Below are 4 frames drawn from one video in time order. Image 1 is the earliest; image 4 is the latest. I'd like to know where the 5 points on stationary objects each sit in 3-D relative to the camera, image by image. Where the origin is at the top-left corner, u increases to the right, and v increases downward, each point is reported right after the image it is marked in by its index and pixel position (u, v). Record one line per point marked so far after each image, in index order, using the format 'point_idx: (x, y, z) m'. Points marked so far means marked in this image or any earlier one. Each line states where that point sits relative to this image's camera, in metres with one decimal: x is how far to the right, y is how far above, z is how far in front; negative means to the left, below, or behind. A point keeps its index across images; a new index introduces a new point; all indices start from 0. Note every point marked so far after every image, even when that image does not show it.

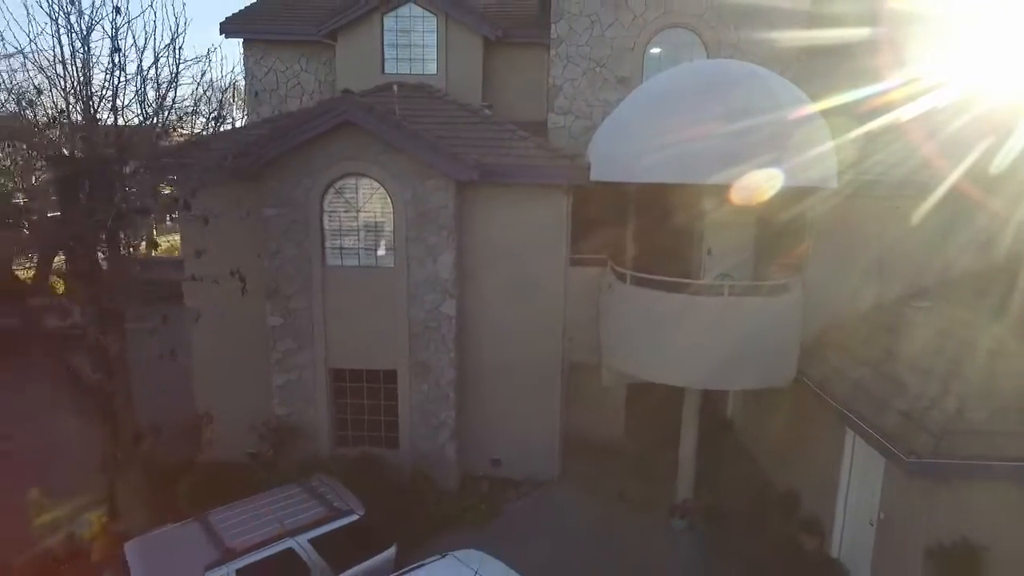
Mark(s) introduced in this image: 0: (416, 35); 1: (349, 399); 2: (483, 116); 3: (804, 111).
0: (-2.3, +6.3, +15.6) m
1: (-3.3, -2.2, +12.5) m
2: (-0.7, +3.7, +13.4) m
3: (+5.2, +3.0, +11.4) m
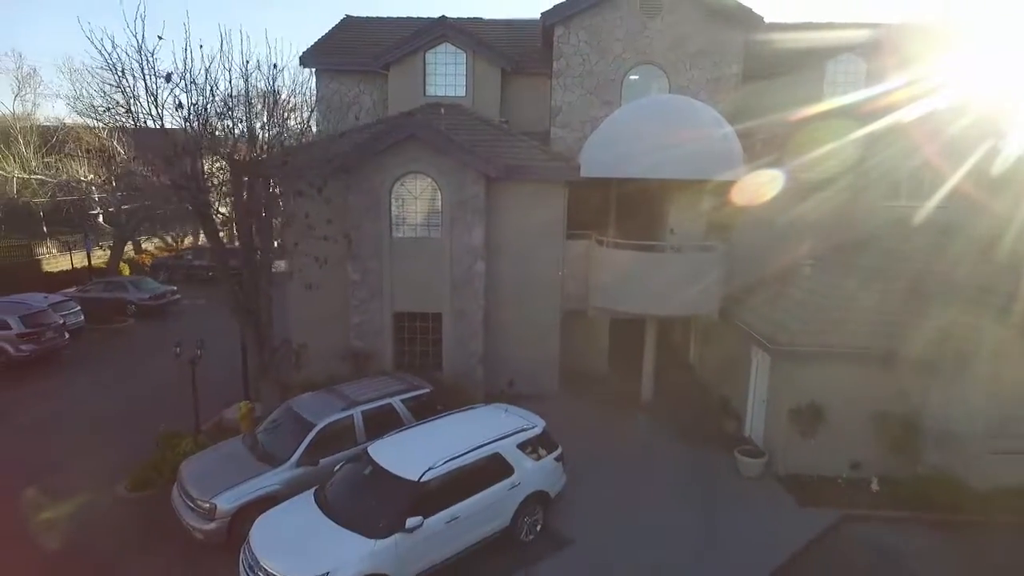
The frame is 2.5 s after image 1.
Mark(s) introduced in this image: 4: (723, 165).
0: (-2.0, +7.2, +20.5) m
1: (-2.9, -1.3, +17.4) m
2: (-0.3, +4.6, +18.3) m
3: (+5.5, +4.0, +16.3) m
4: (+5.2, +3.0, +15.8) m
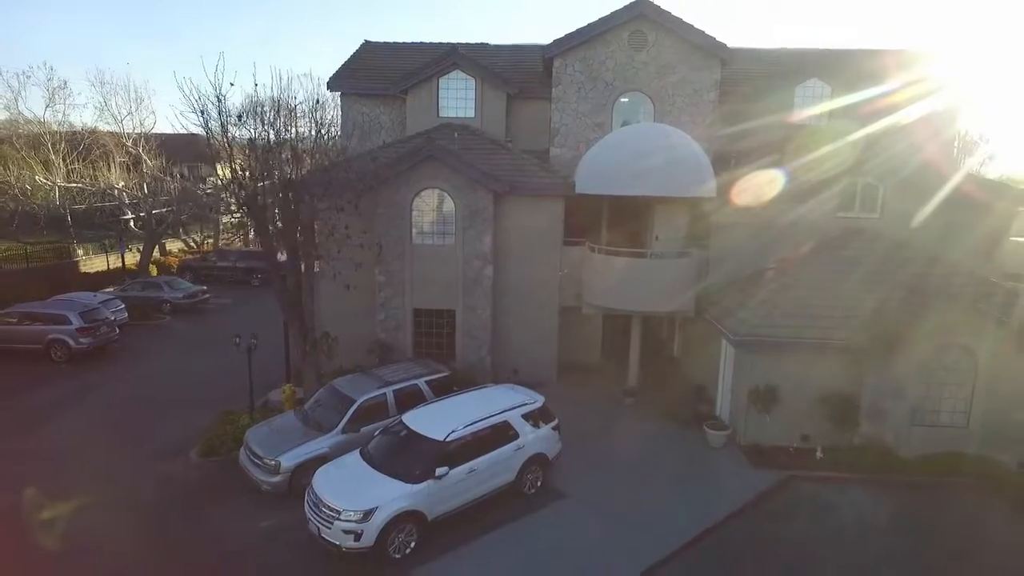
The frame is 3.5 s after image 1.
0: (-1.8, +7.2, +23.1) m
1: (-2.8, -1.3, +20.0) m
2: (-0.2, +4.6, +20.9) m
3: (+5.7, +3.9, +18.9) m
4: (+5.3, +3.0, +18.4) m
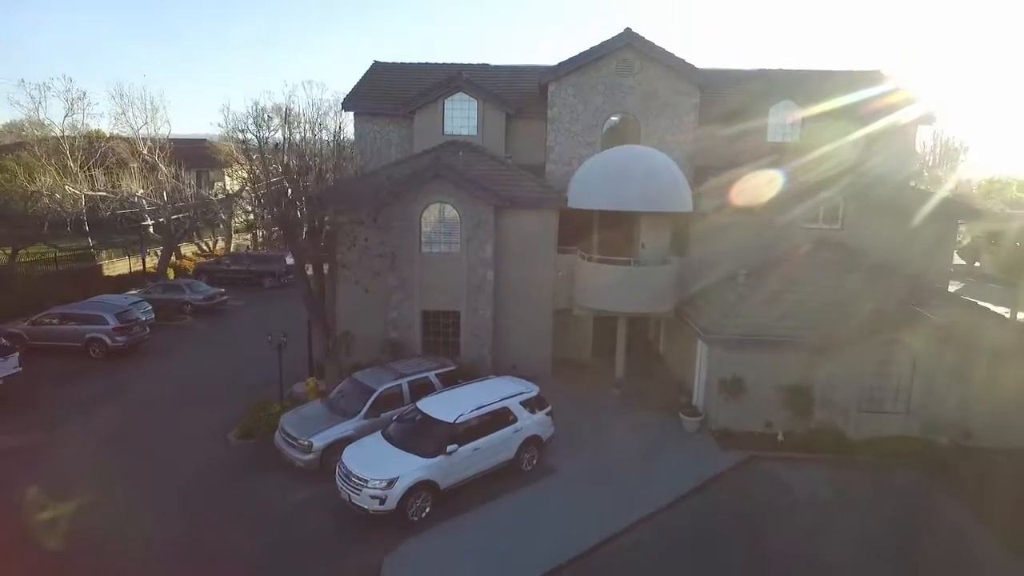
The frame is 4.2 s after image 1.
0: (-1.9, +7.1, +25.3) m
1: (-2.8, -1.4, +22.2) m
2: (-0.2, +4.5, +23.1) m
3: (+5.6, +3.8, +21.1) m
4: (+5.3, +2.9, +20.6) m
